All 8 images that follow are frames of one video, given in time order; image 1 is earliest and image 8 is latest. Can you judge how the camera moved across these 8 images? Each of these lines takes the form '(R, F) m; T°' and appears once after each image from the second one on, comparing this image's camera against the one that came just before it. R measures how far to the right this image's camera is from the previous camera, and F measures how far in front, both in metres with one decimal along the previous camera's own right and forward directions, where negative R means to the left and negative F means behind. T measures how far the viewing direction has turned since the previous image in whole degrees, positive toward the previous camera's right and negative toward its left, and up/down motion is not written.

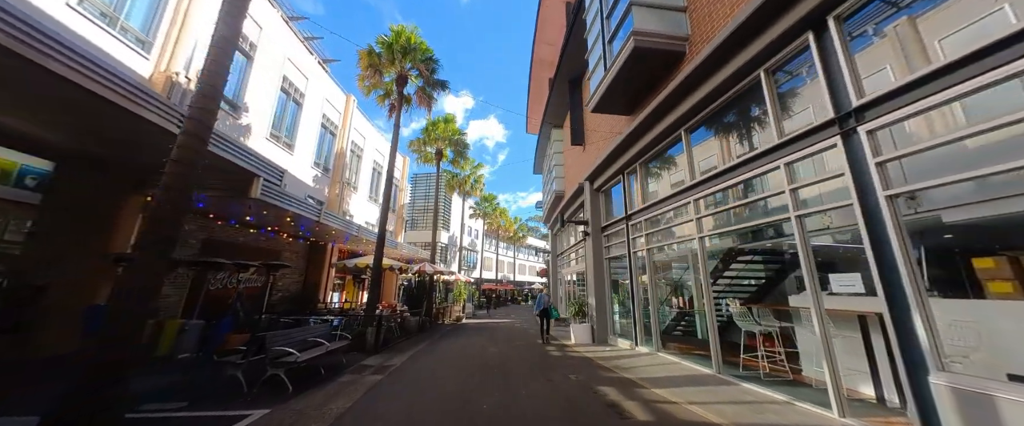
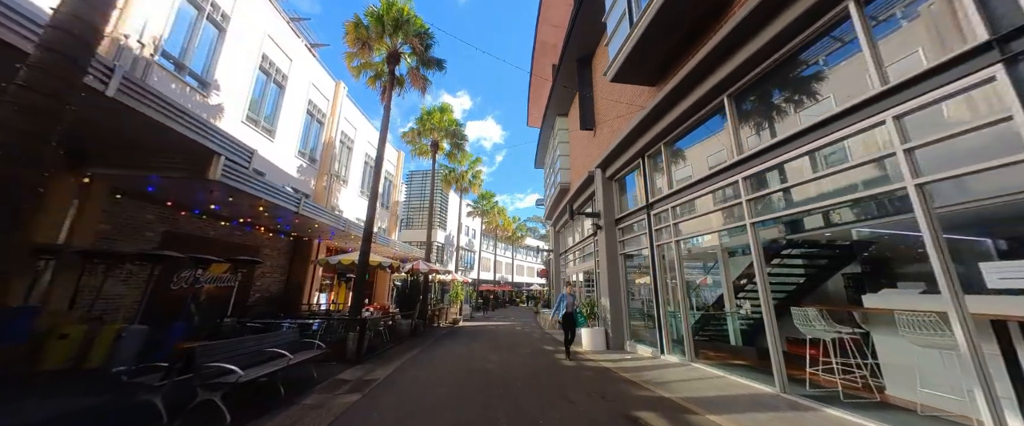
(-0.2, +1.0) m; +1°
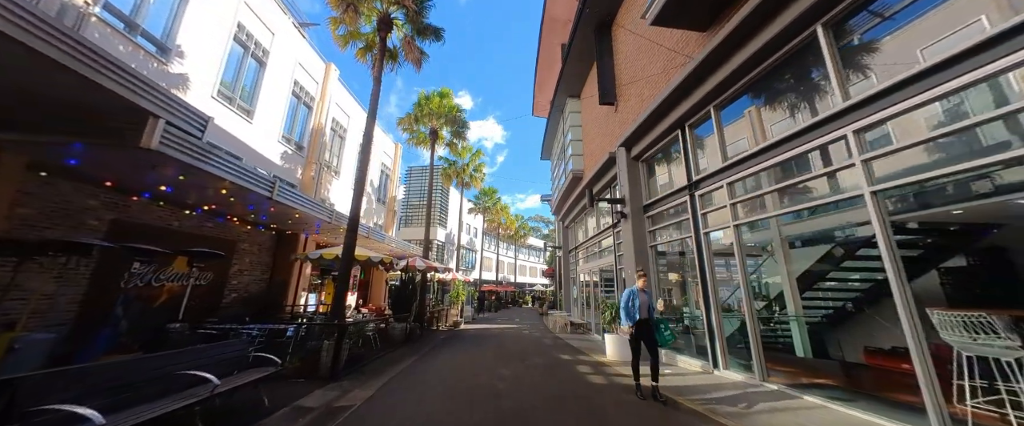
(-0.2, +1.3) m; 0°
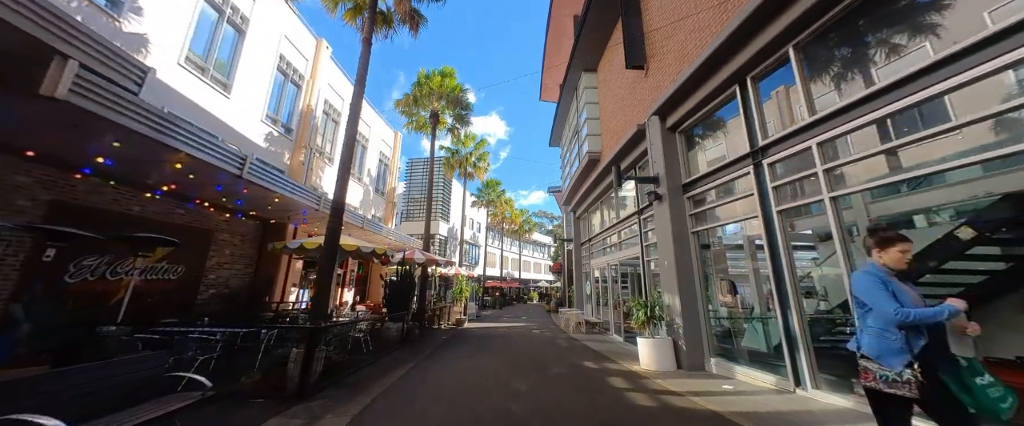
(-0.2, +1.2) m; -1°
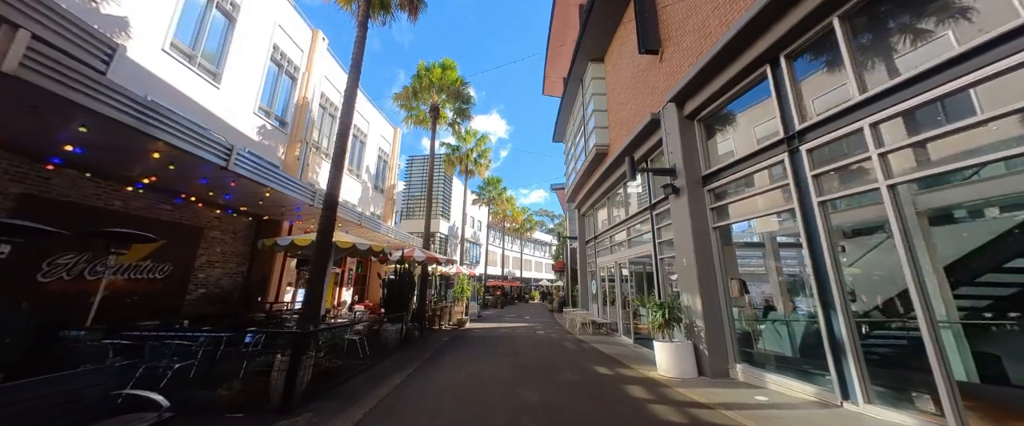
(-0.1, +0.4) m; 0°
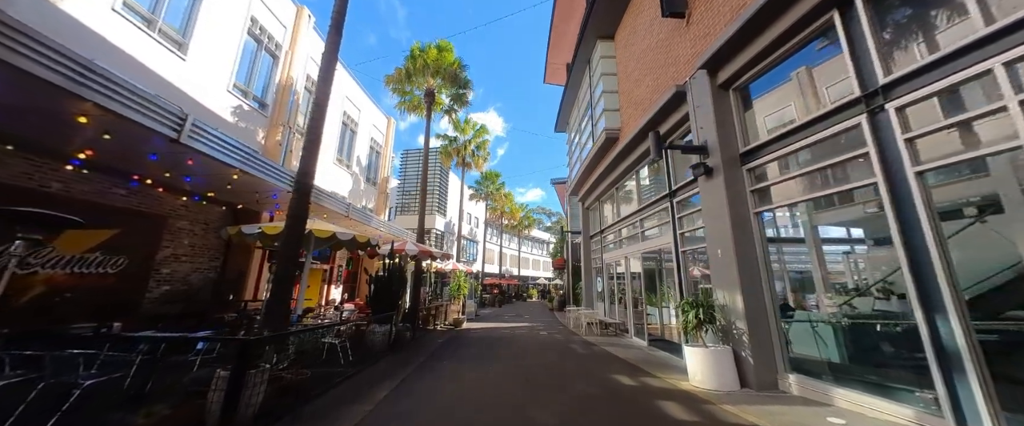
(-0.1, +0.9) m; +1°
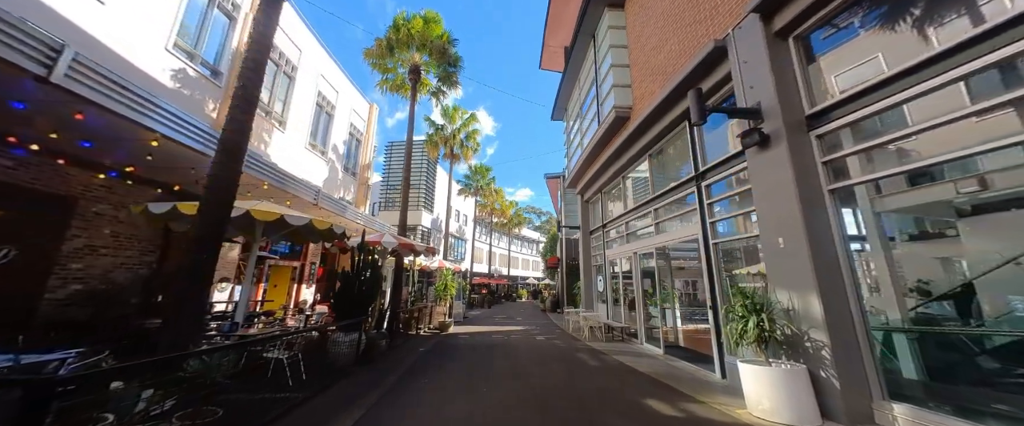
(-0.2, +1.2) m; +2°
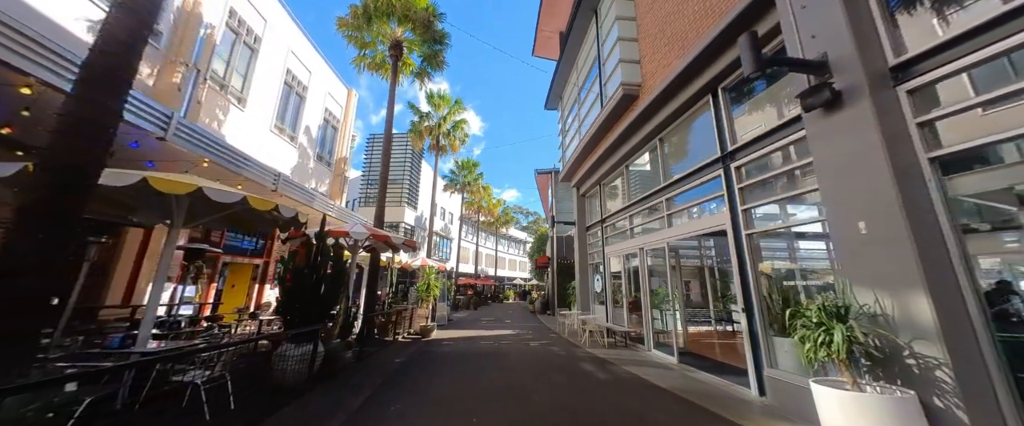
(-0.1, +1.0) m; +2°
